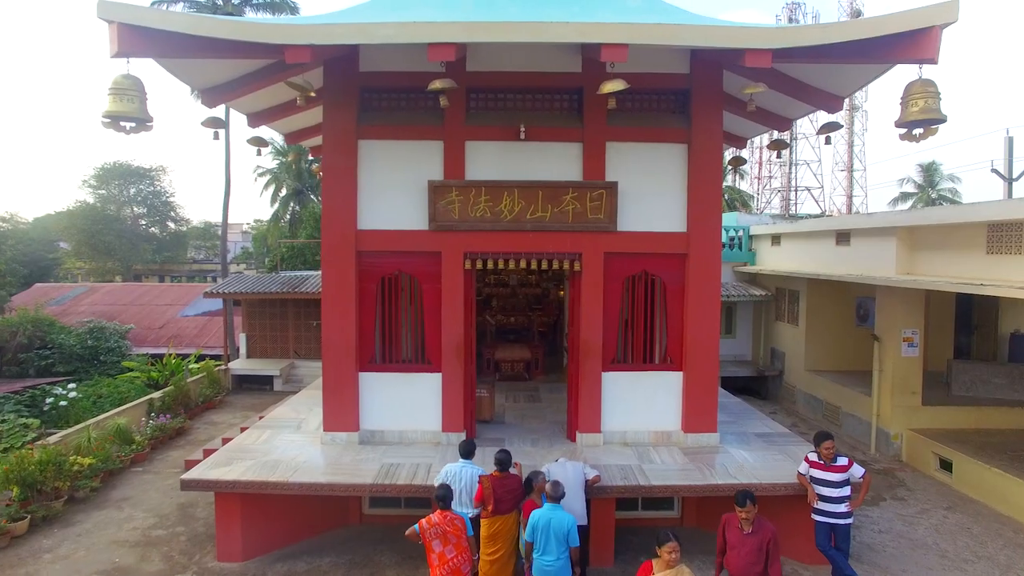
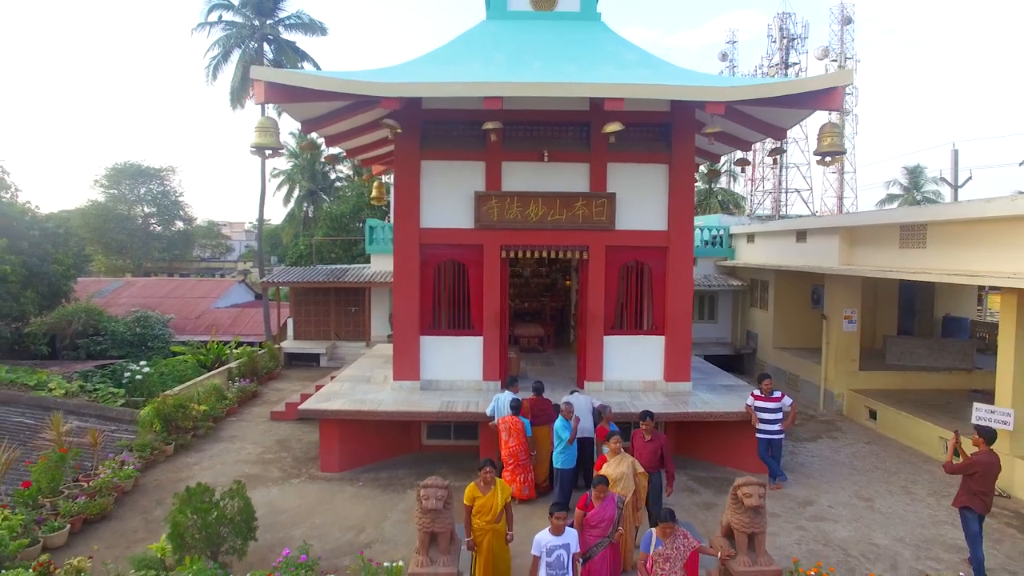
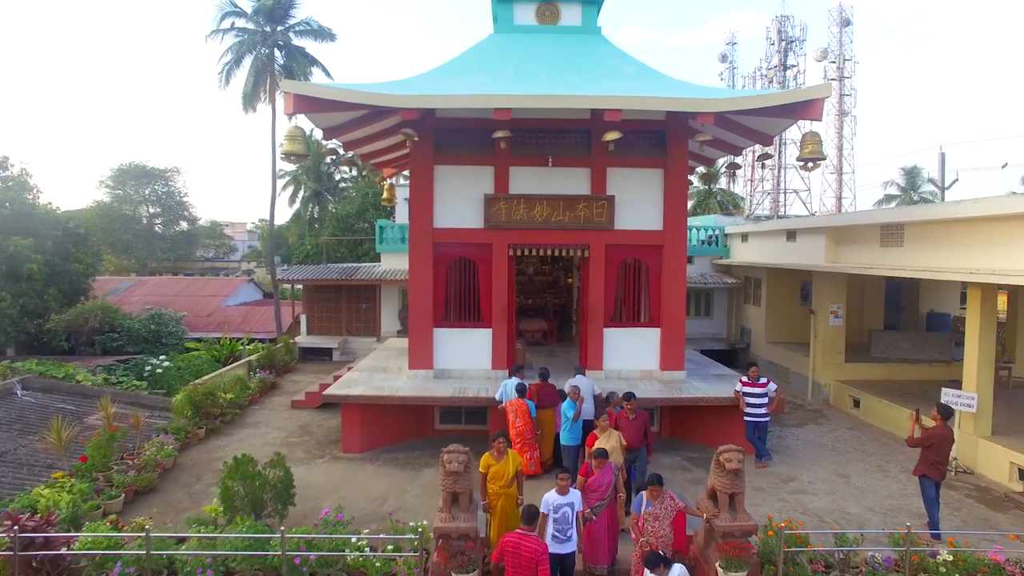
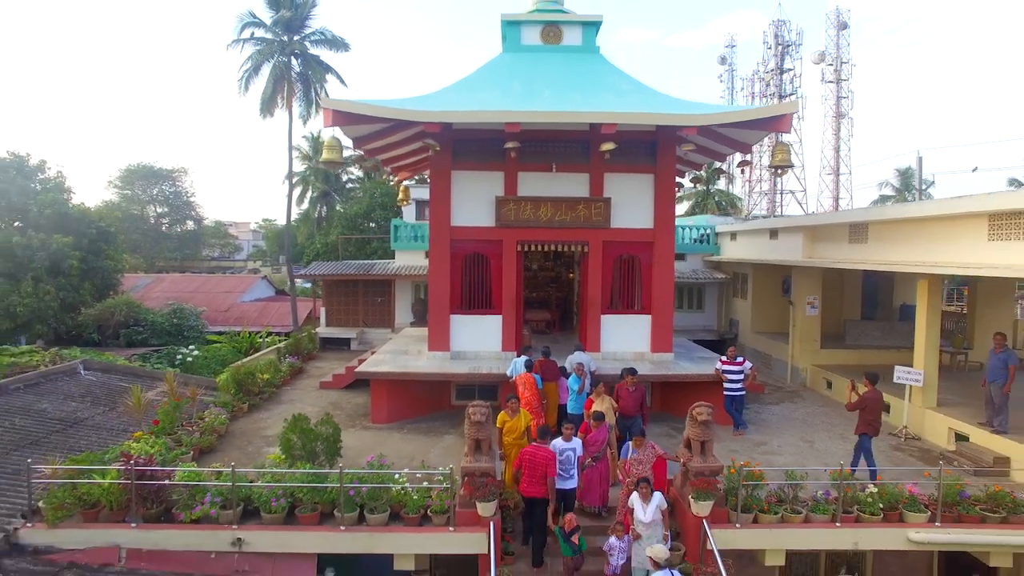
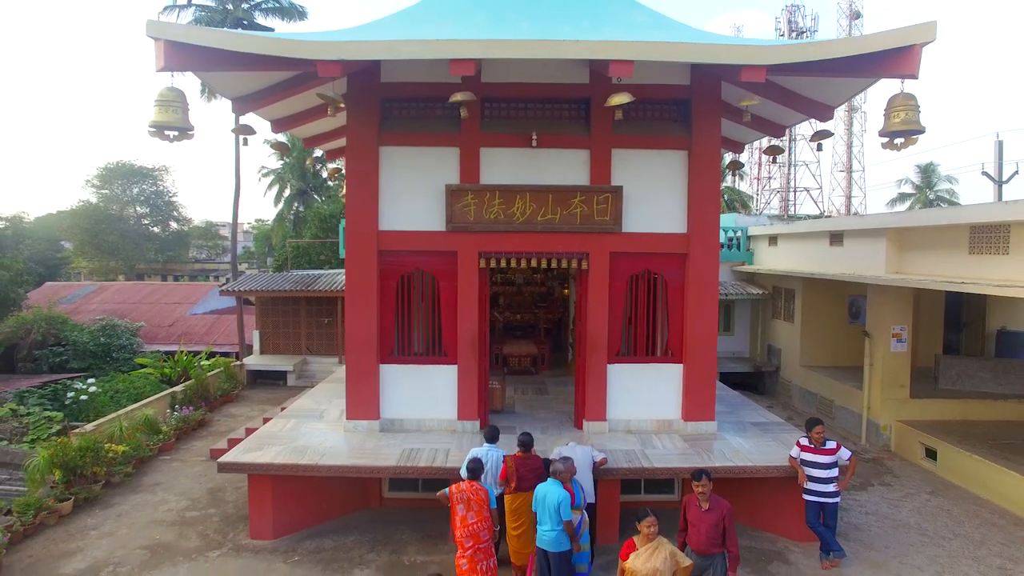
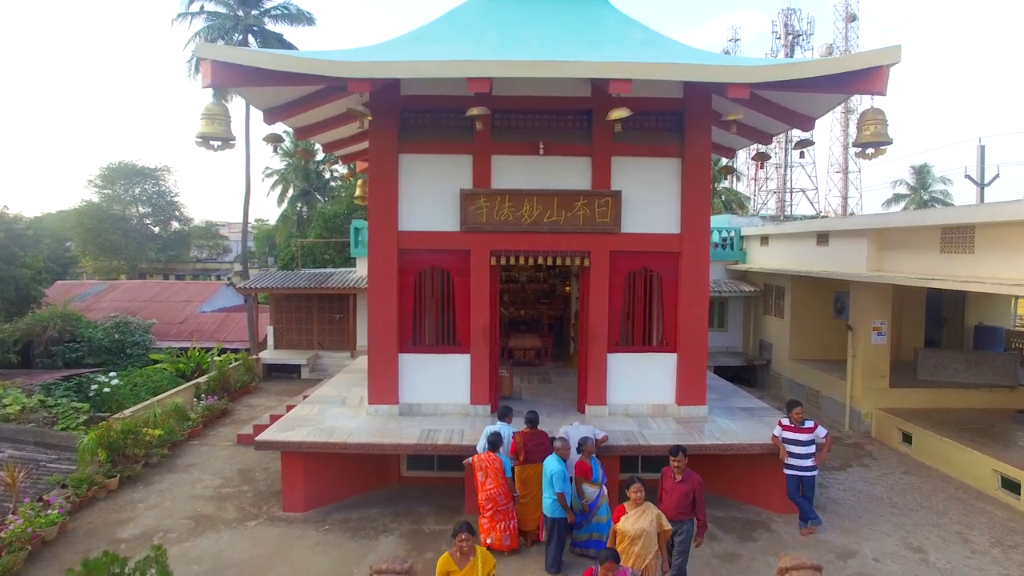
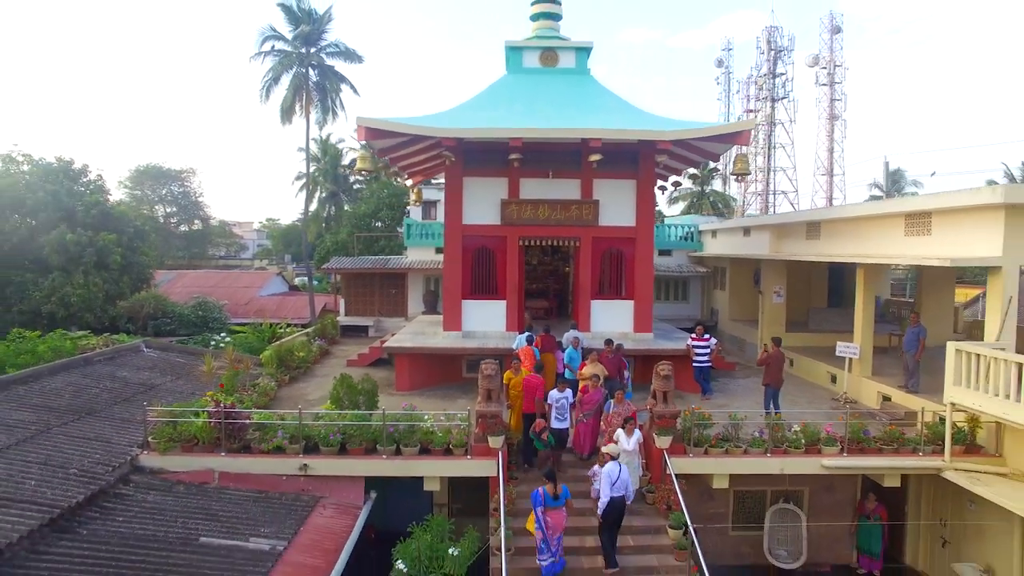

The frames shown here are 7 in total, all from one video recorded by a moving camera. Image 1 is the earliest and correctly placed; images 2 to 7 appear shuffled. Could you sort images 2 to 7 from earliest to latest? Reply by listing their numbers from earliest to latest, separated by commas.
5, 6, 2, 3, 4, 7
